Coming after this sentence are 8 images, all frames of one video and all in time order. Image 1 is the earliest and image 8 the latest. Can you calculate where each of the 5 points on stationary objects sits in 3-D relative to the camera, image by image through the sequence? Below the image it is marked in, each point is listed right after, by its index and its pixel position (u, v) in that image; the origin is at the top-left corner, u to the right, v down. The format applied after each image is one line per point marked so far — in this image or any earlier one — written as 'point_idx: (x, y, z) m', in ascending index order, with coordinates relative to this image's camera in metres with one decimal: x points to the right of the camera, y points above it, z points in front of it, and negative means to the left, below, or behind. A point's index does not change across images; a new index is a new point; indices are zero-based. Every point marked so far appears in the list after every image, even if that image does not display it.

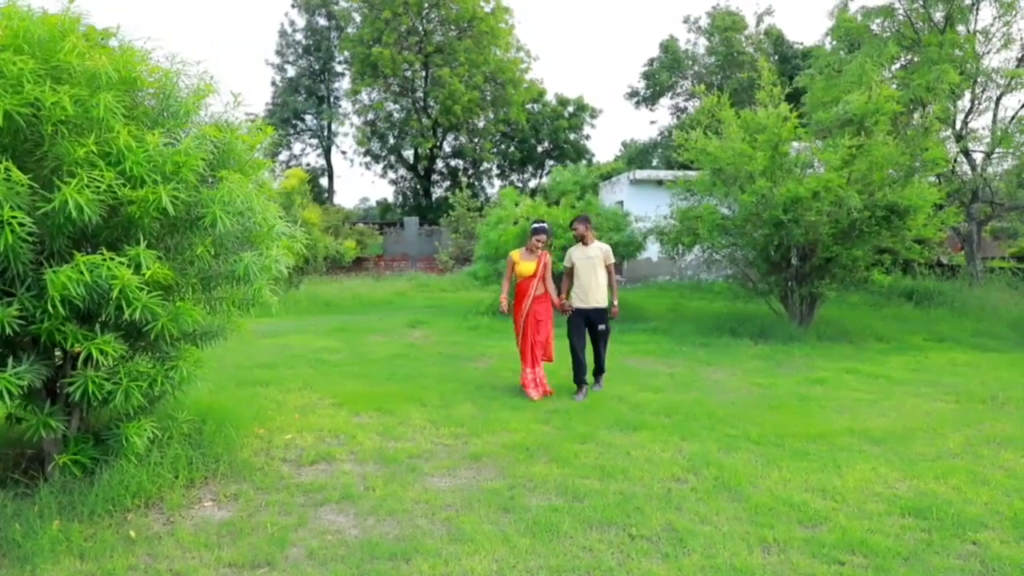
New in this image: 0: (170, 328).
0: (-1.9, -0.2, +4.2) m
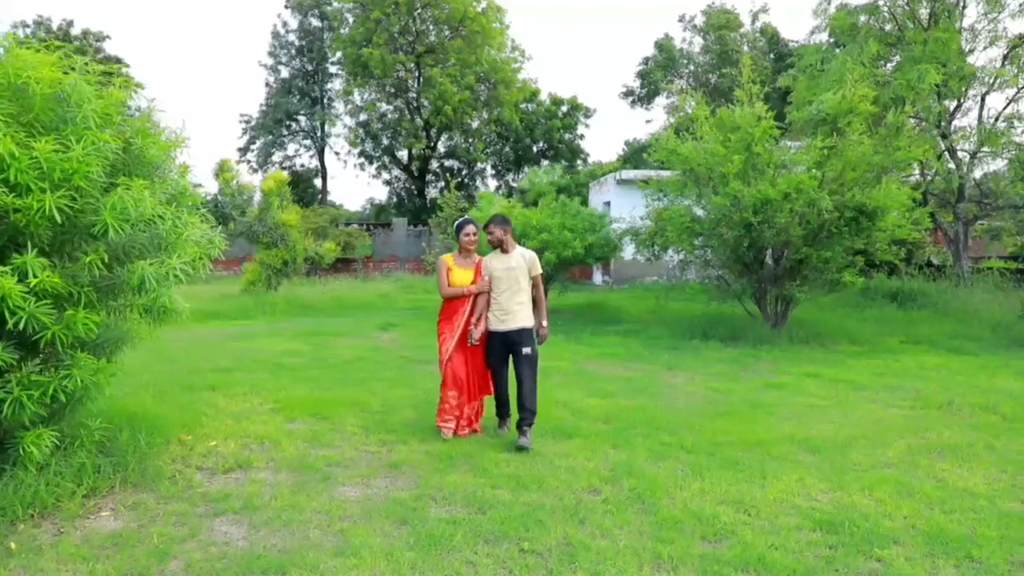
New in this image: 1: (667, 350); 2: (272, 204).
0: (-2.5, -0.3, +4.2) m
1: (+2.2, -0.9, +10.5) m
2: (-5.1, +1.8, +15.7) m
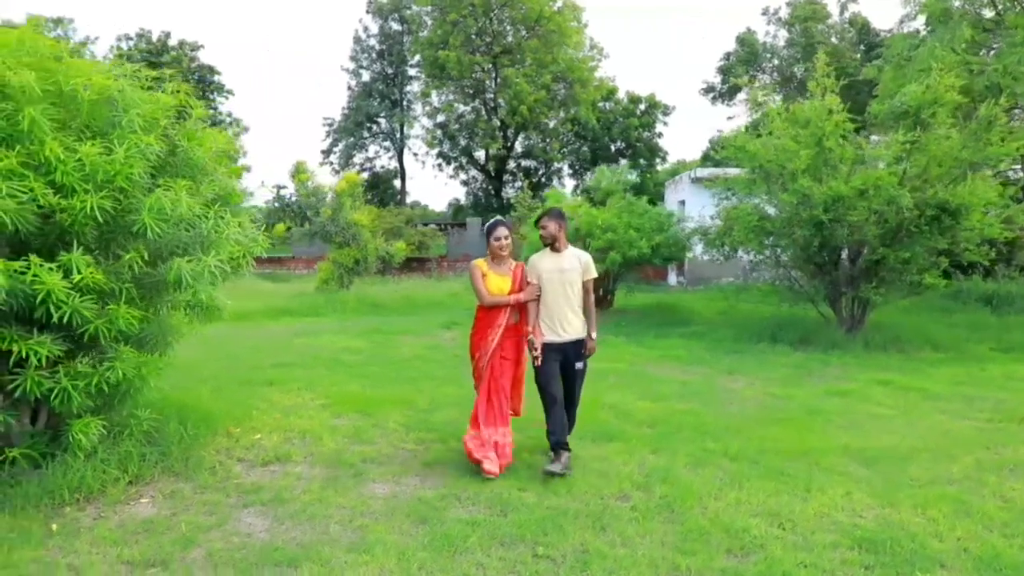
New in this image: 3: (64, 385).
0: (-2.4, -0.3, +4.4) m
1: (+3.0, -0.9, +10.1) m
2: (-3.7, +1.8, +16.2) m
3: (-2.6, -0.6, +4.3) m
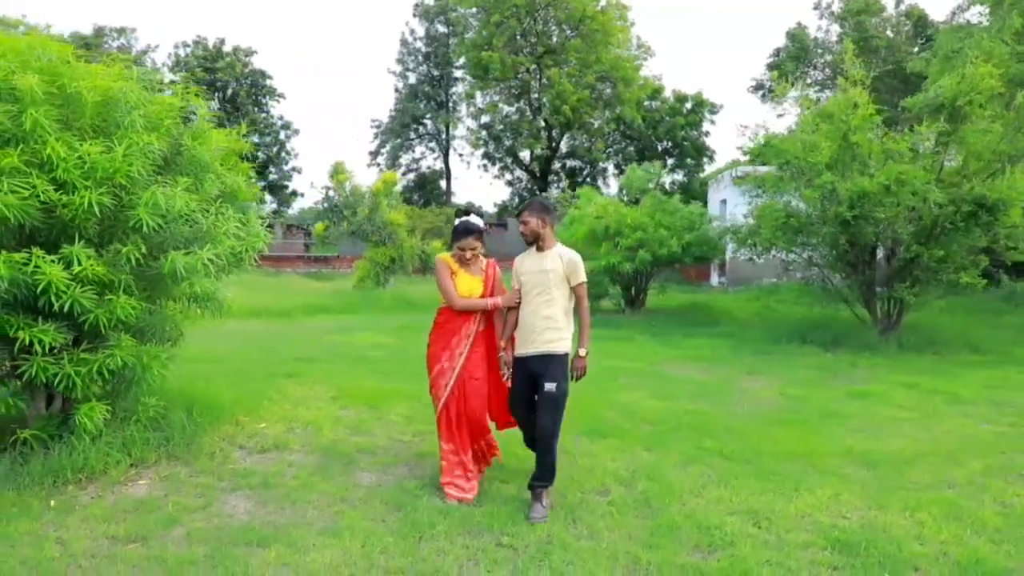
0: (-2.5, -0.2, +4.6) m
1: (+3.2, -0.9, +9.9) m
2: (-2.9, +1.8, +16.5) m
3: (-2.7, -0.5, +4.6) m
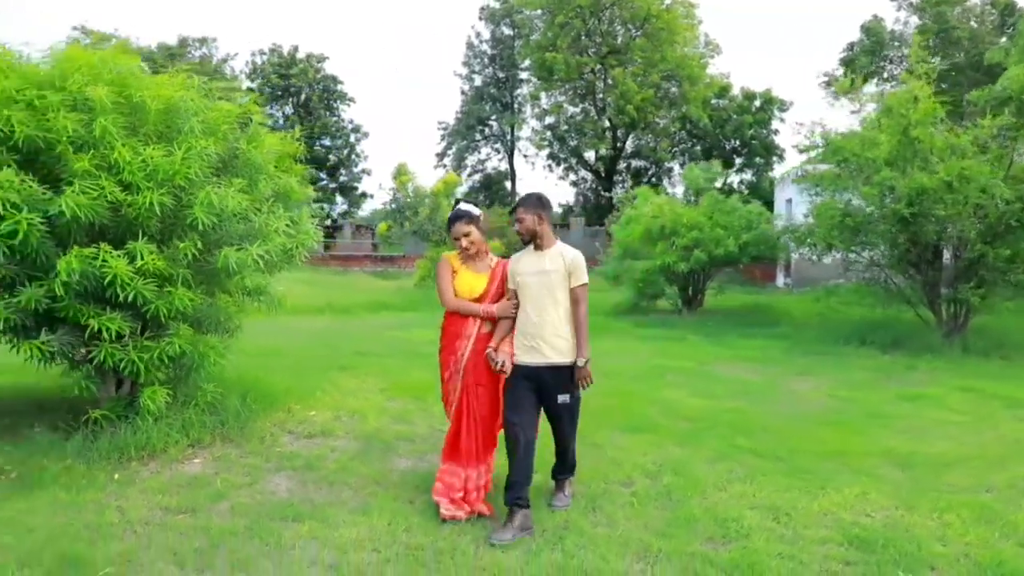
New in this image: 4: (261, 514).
0: (-2.3, -0.2, +5.0) m
1: (+3.9, -0.9, +9.7) m
2: (-1.6, +1.9, +16.9) m
3: (-2.6, -0.5, +5.0) m
4: (-1.4, -1.3, +4.2) m
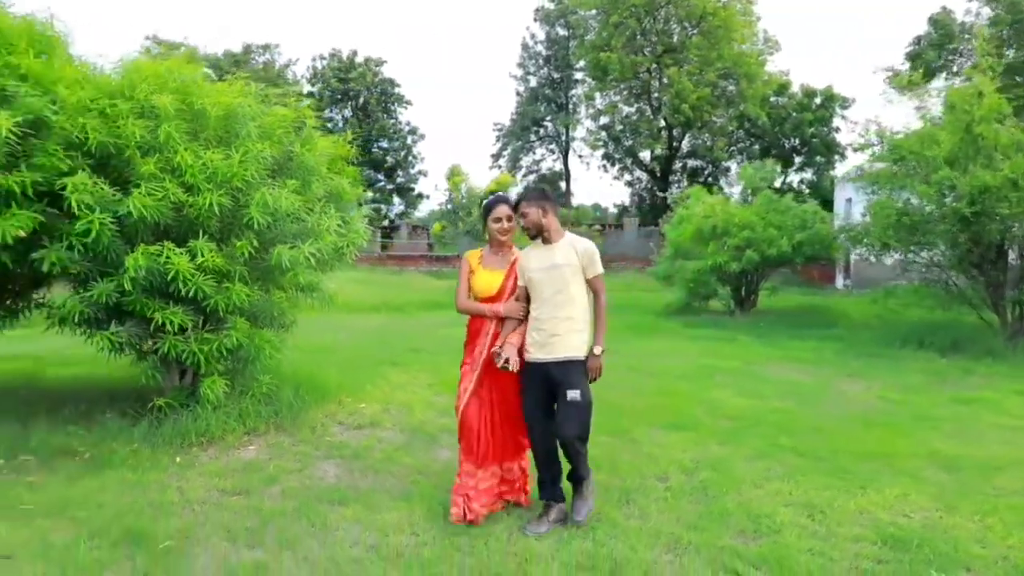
0: (-2.1, -0.1, +5.3) m
1: (+4.5, -0.9, +9.6) m
2: (-0.4, +1.9, +17.1) m
3: (-2.3, -0.4, +5.3) m
4: (-1.2, -1.3, +4.4) m
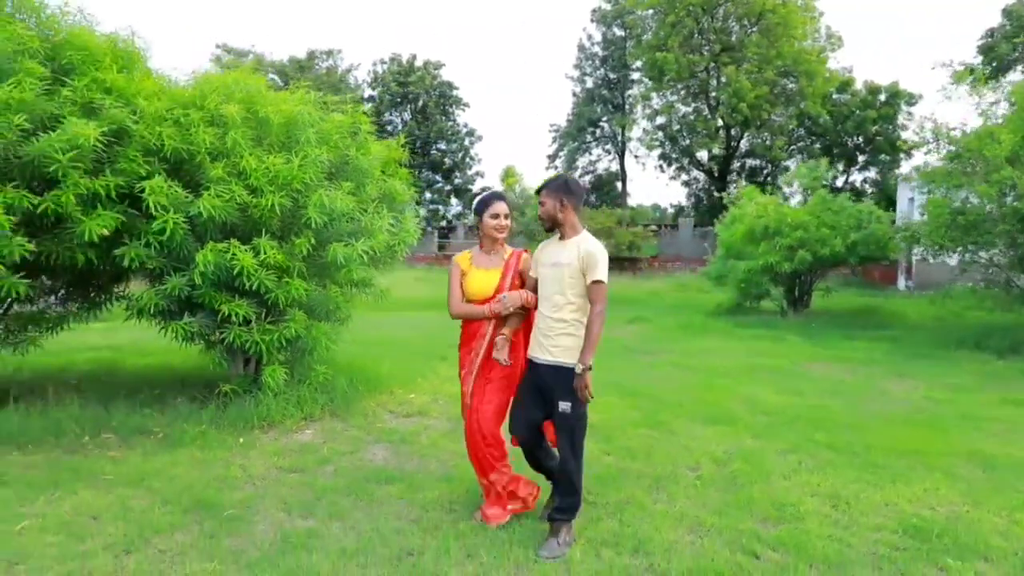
0: (-1.8, -0.1, +5.7) m
1: (+5.1, -0.9, +9.5) m
2: (+0.8, +1.9, +17.3) m
3: (-2.0, -0.4, +5.8) m
4: (-1.0, -1.2, +4.8) m
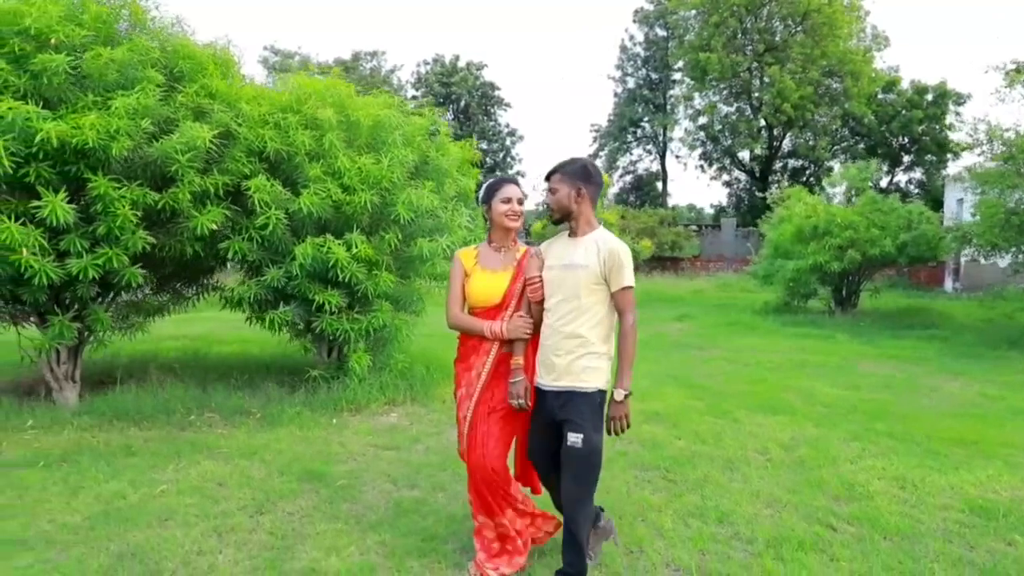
0: (-1.2, 0.0, +6.2) m
1: (+5.9, -0.9, +9.6) m
2: (+1.9, +2.0, +17.6) m
3: (-1.4, -0.3, +6.2) m
4: (-0.4, -1.2, +5.2) m
